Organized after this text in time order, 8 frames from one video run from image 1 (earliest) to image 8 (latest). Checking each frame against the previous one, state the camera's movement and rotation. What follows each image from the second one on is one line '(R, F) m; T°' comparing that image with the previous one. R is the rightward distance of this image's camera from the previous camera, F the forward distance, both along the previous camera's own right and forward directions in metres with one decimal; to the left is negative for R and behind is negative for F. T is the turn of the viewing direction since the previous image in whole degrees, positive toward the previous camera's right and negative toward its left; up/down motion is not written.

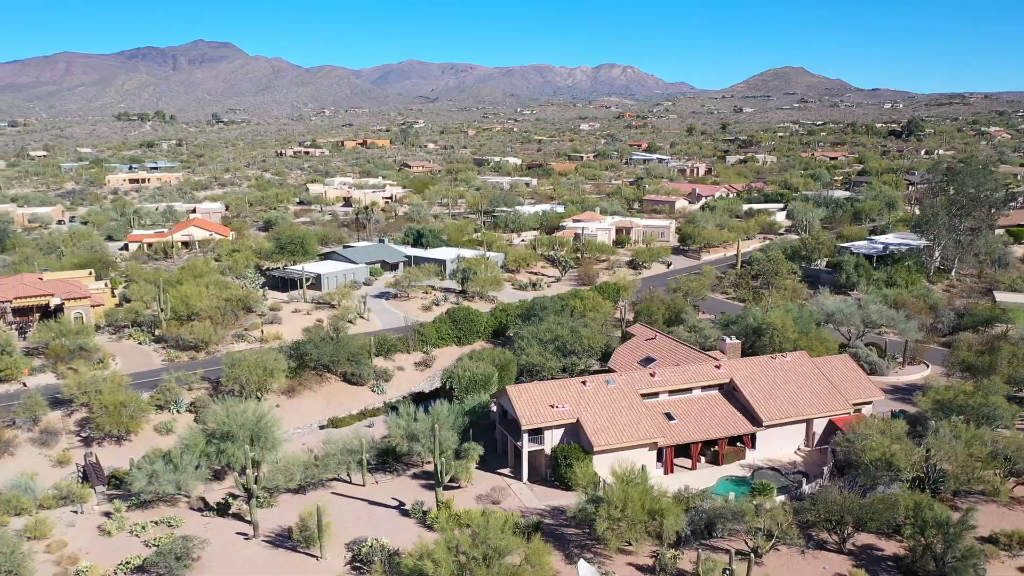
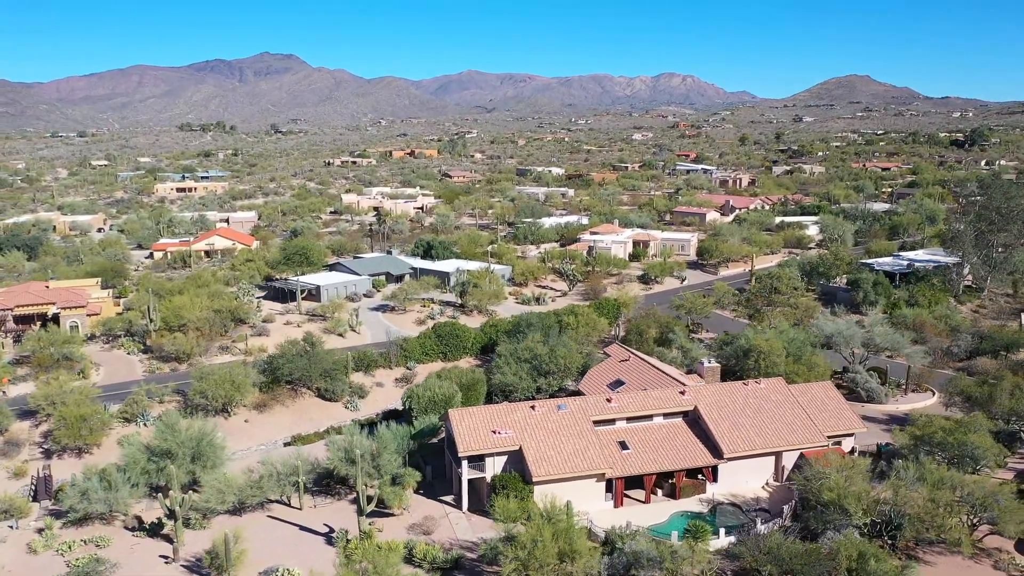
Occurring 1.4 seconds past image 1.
(+3.2, +1.2) m; -4°
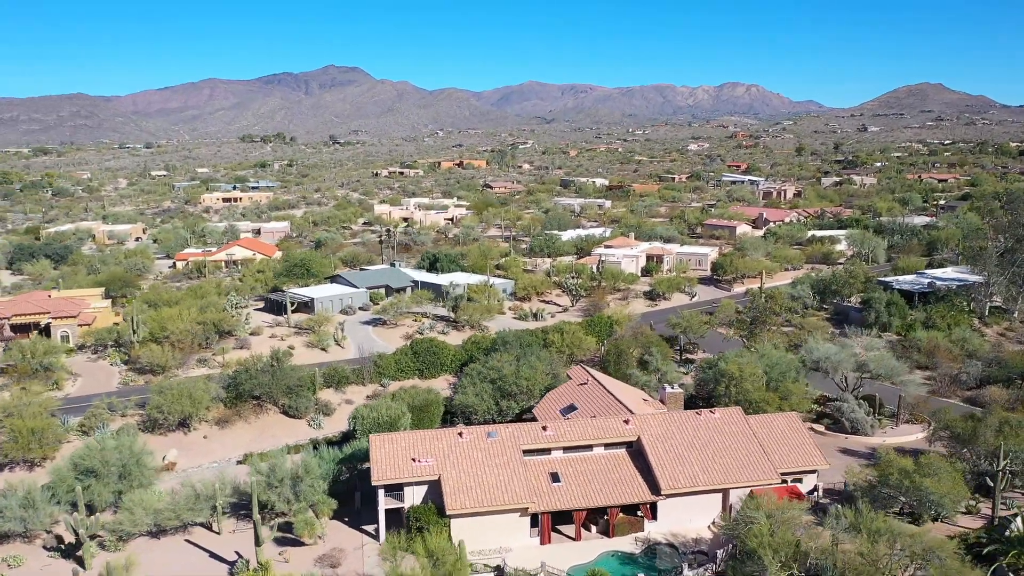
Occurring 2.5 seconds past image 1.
(+3.6, +1.4) m; -4°
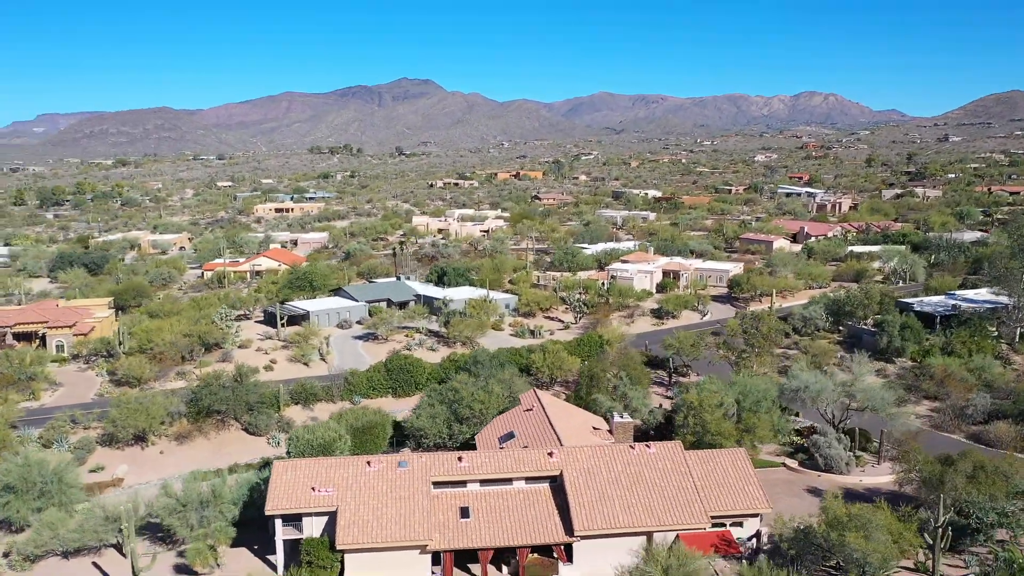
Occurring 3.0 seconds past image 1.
(+4.0, +1.5) m; -5°
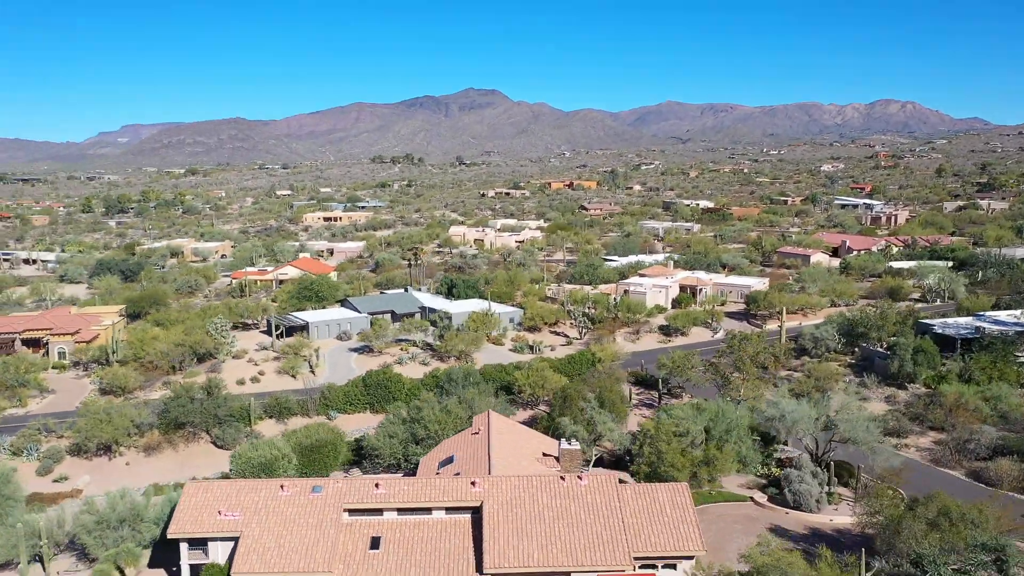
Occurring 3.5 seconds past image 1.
(+3.6, +1.3) m; -5°
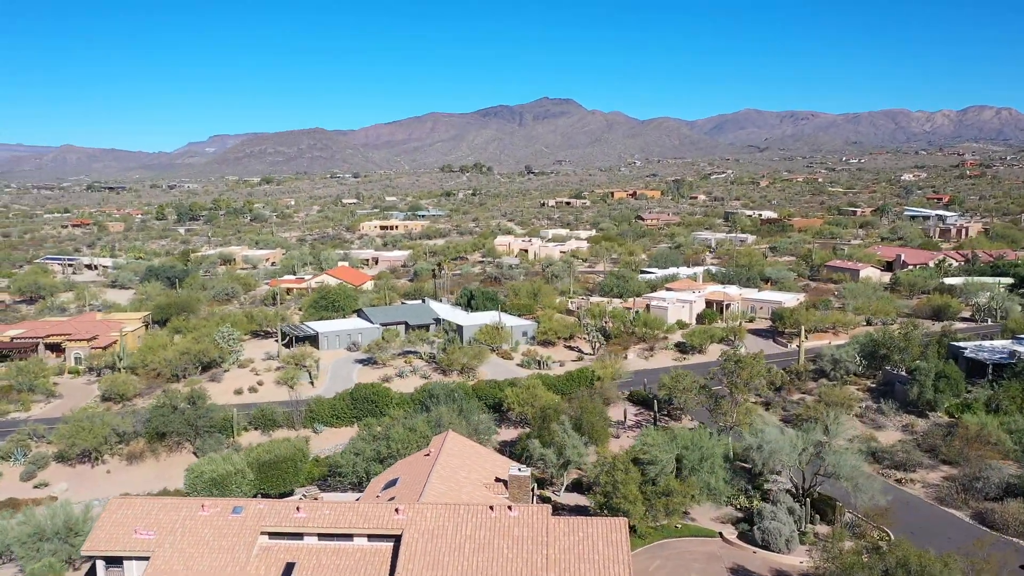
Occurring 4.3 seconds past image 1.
(+3.5, +1.2) m; -5°
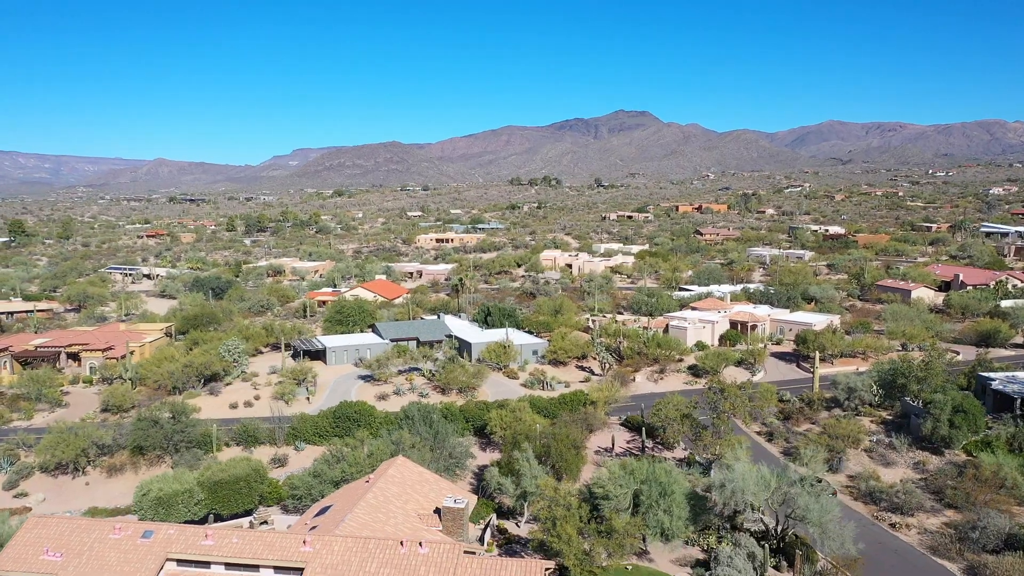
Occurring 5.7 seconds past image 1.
(+3.6, +1.3) m; -5°
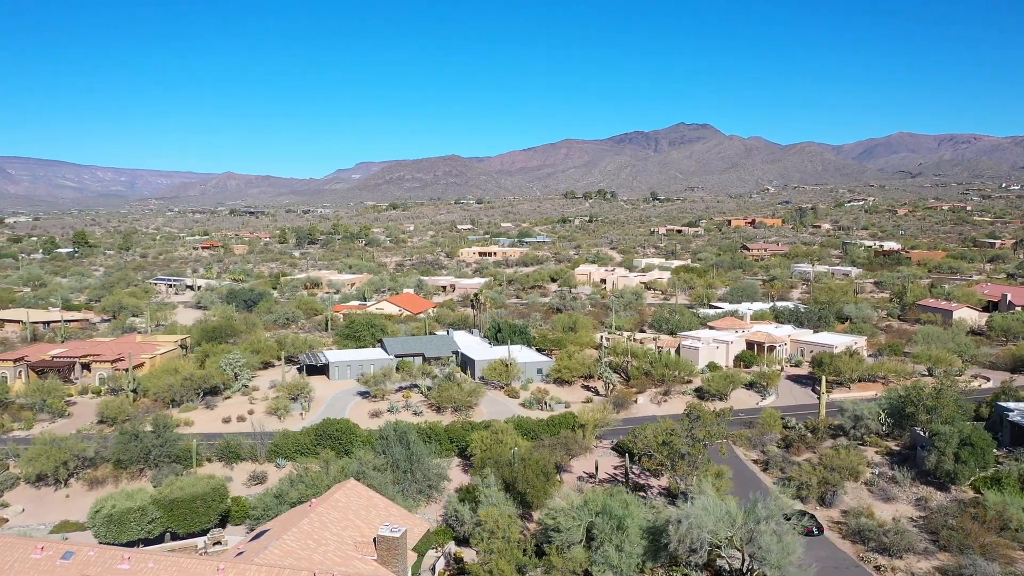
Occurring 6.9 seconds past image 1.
(+3.0, +1.0) m; -4°
